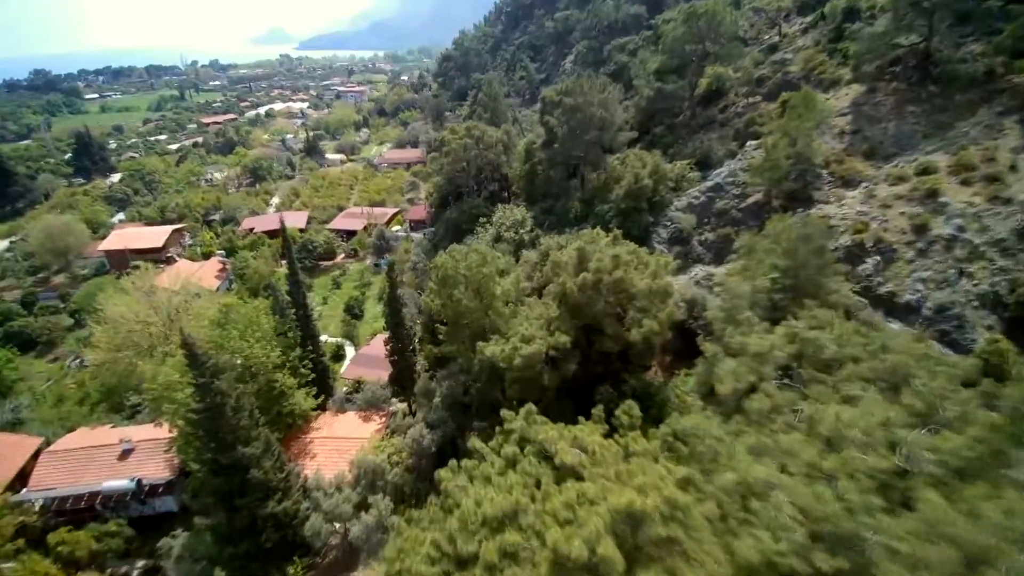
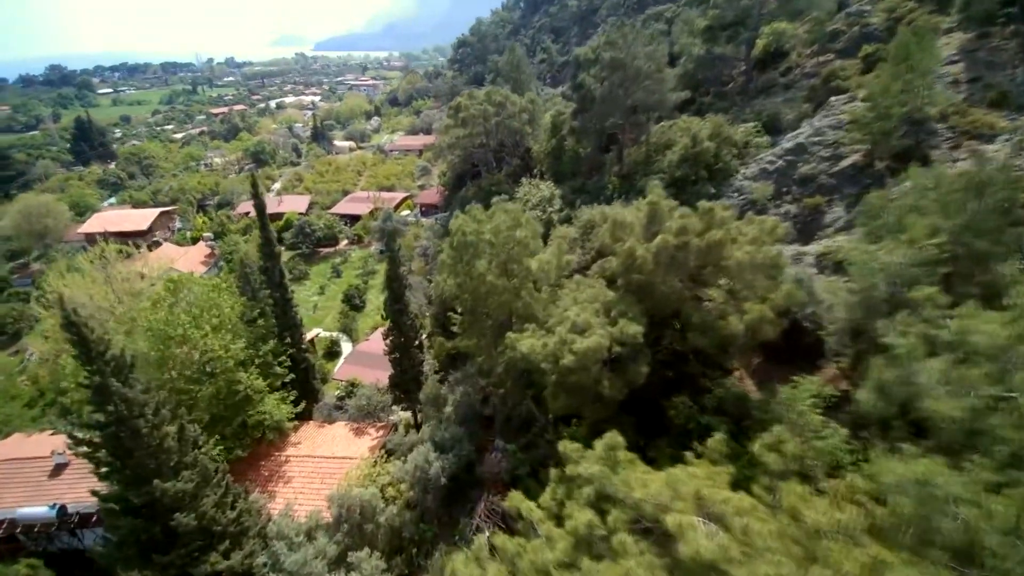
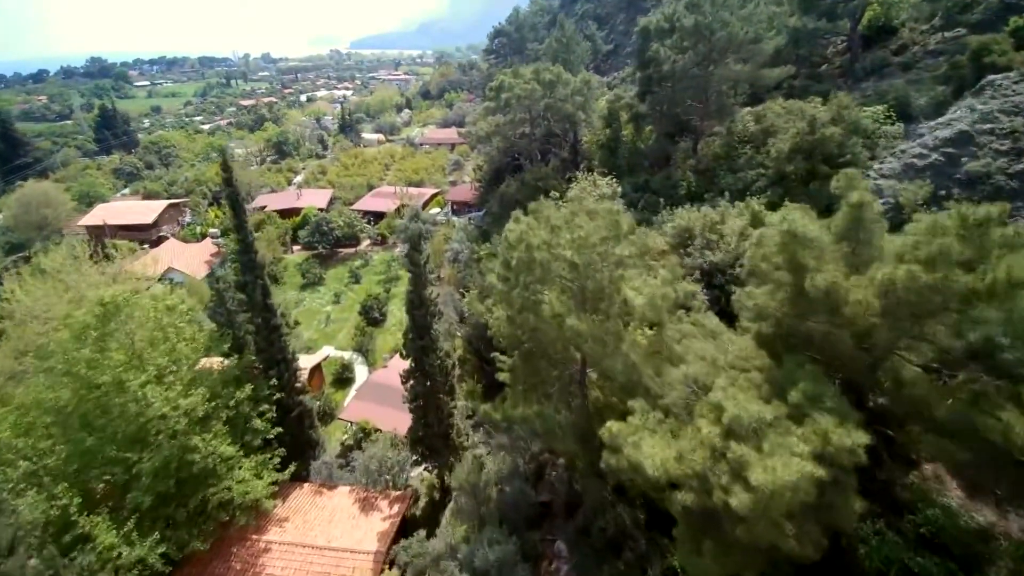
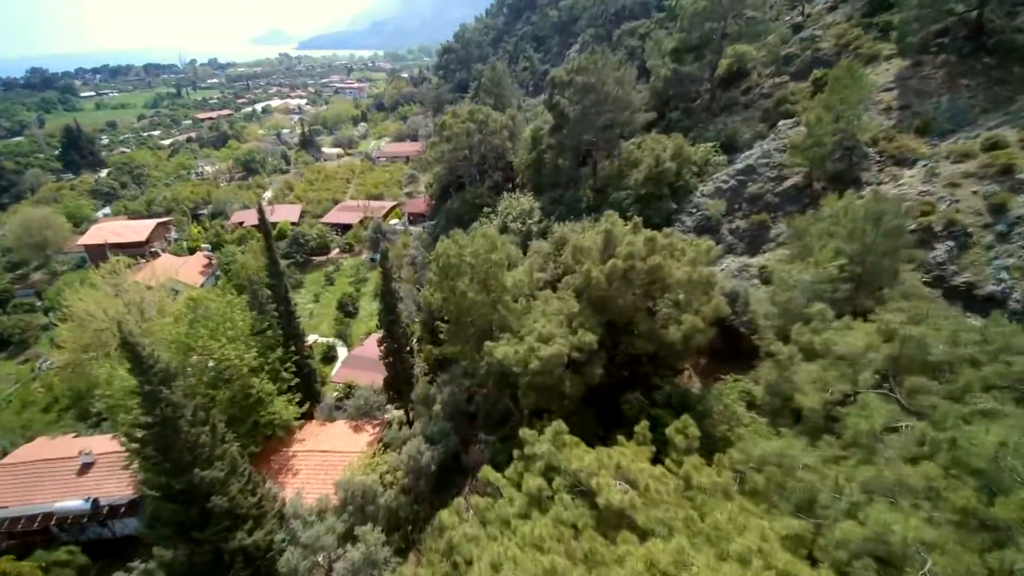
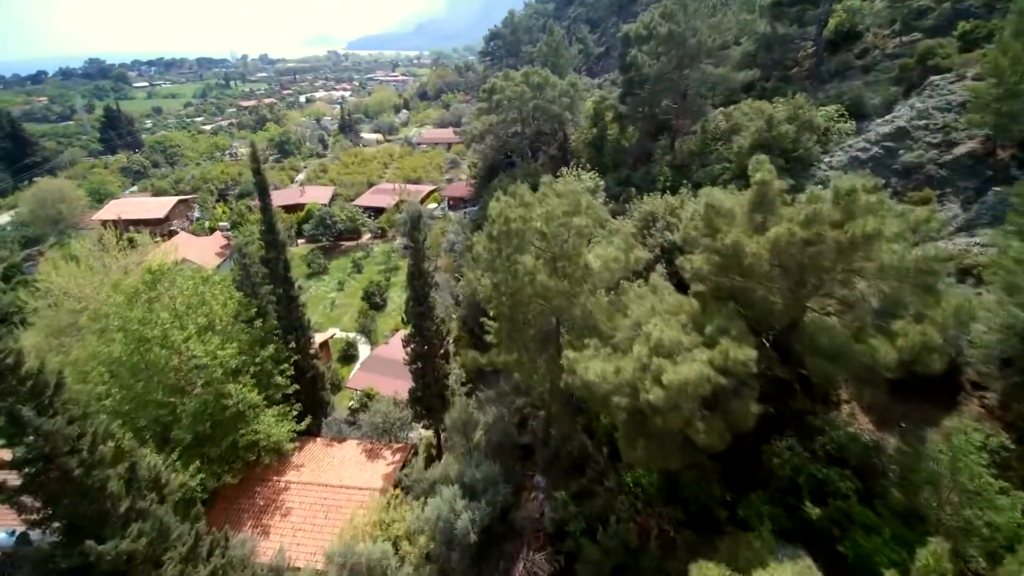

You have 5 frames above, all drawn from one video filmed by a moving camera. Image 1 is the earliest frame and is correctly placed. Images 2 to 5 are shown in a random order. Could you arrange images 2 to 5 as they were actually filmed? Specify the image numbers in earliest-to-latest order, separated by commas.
4, 2, 5, 3
